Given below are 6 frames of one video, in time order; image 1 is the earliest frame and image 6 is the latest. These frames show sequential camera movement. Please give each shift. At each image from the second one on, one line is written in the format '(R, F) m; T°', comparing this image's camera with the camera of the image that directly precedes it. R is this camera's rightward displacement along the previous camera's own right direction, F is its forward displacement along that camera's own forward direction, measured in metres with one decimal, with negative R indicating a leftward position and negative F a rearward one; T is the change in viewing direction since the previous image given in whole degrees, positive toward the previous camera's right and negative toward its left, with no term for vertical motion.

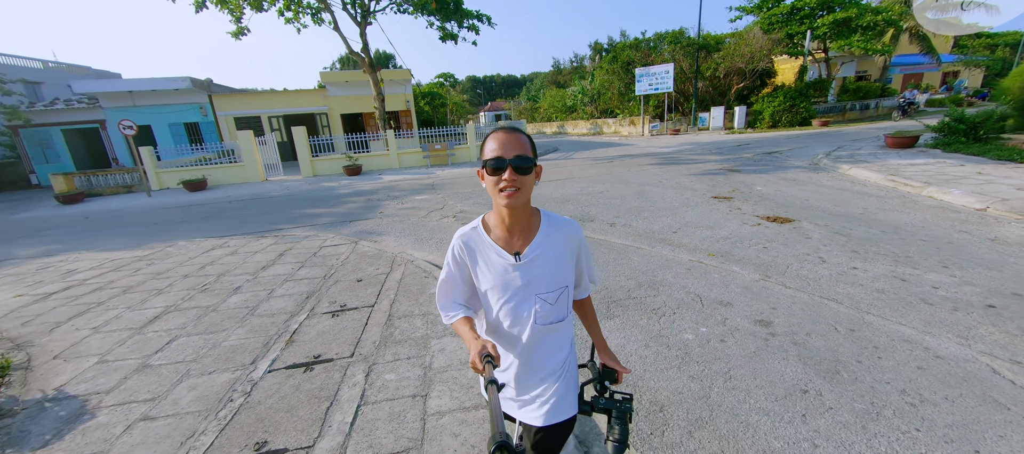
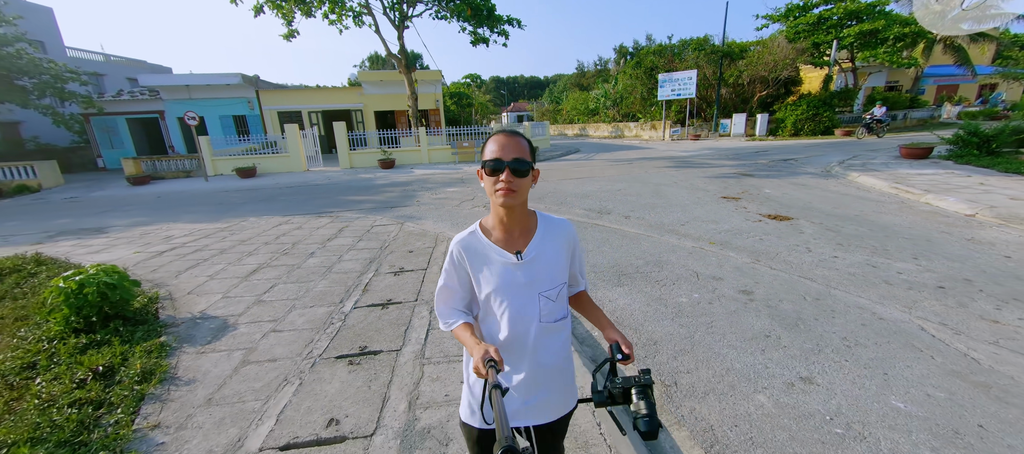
(-0.1, -0.6) m; -3°
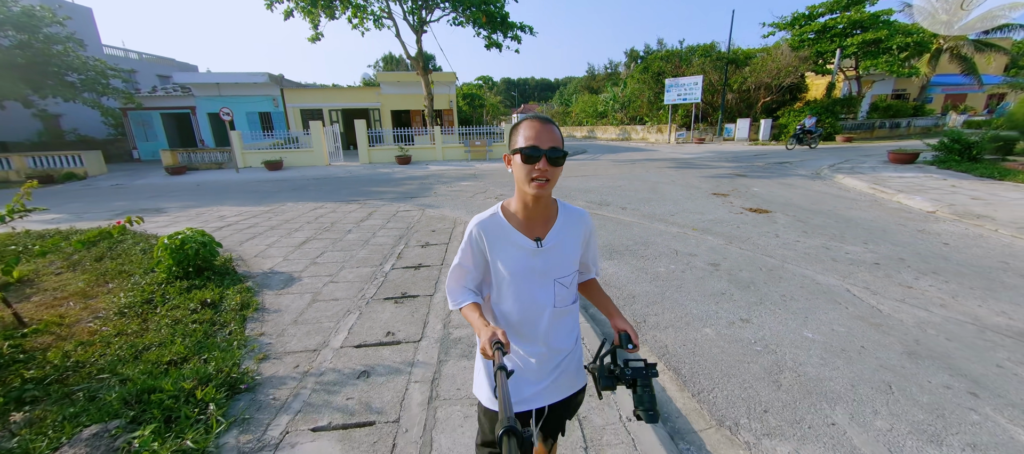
(0.0, -0.7) m; -1°
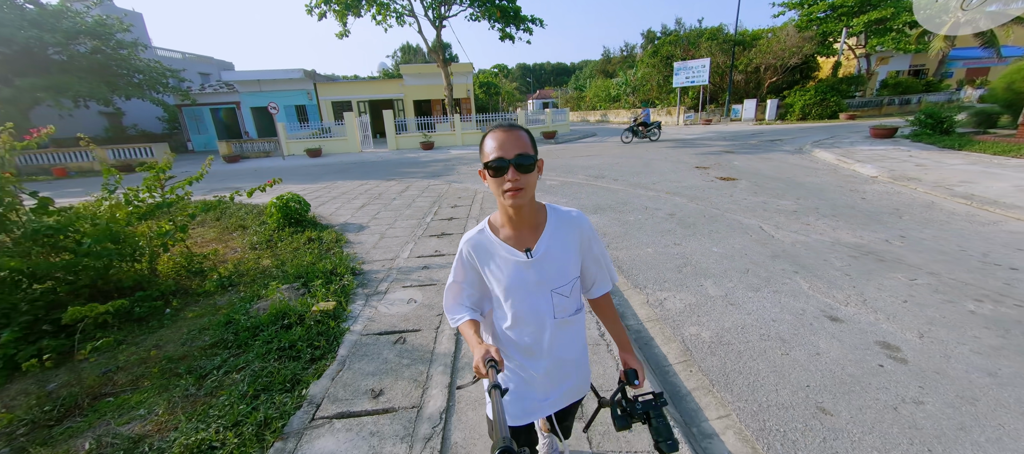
(+0.1, -1.3) m; -3°
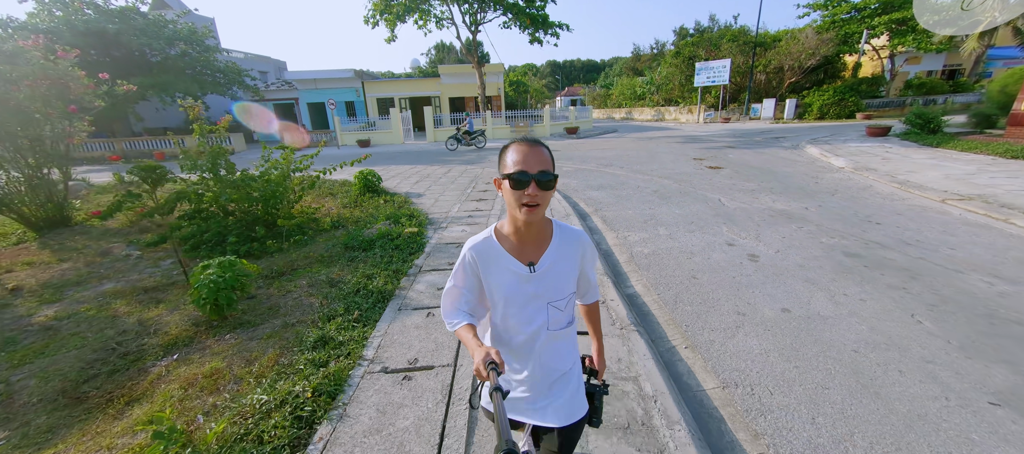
(+0.1, -1.5) m; -4°
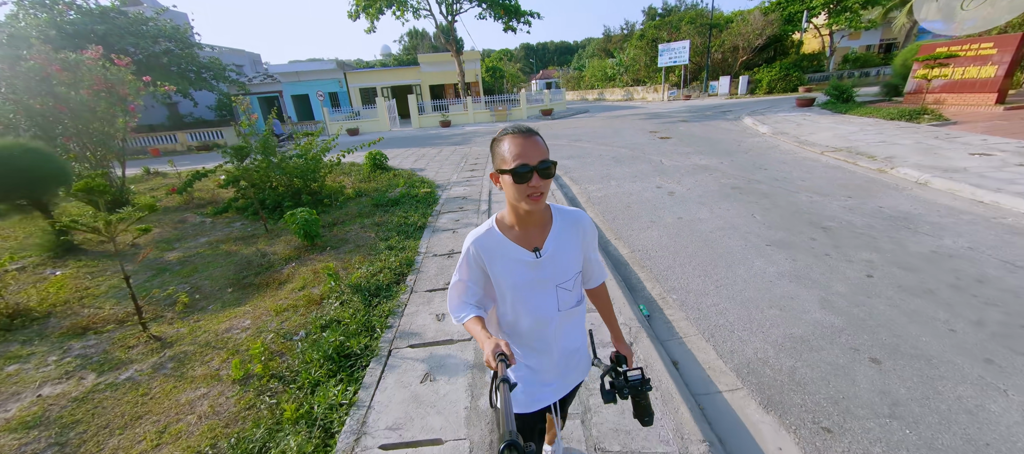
(-0.1, -1.4) m; +3°
